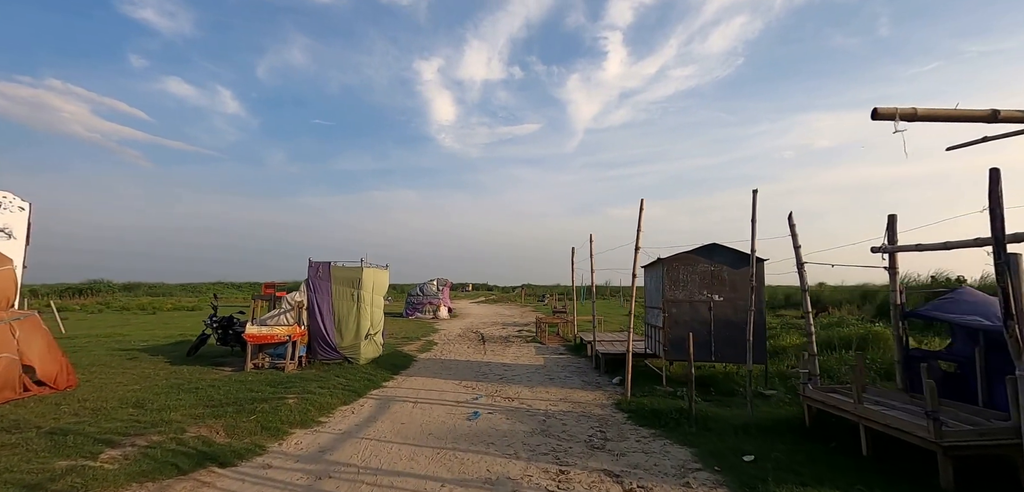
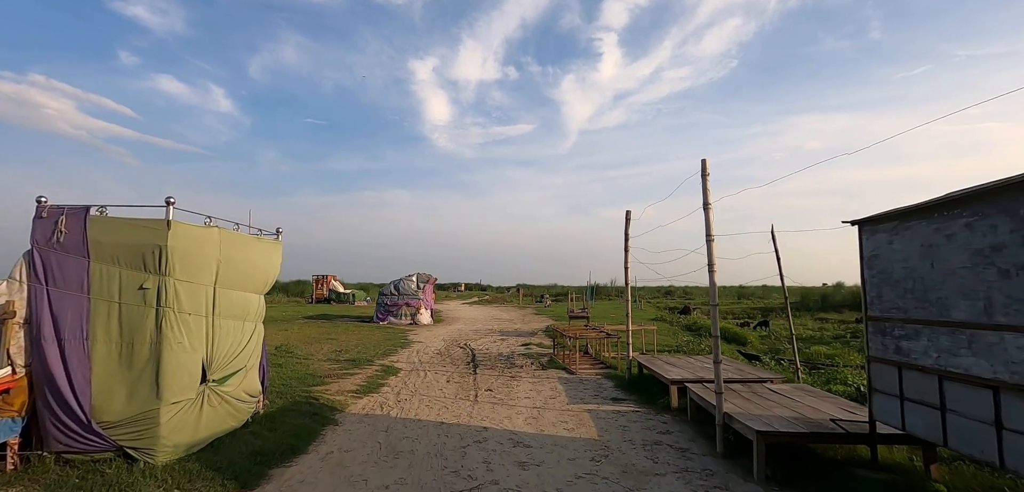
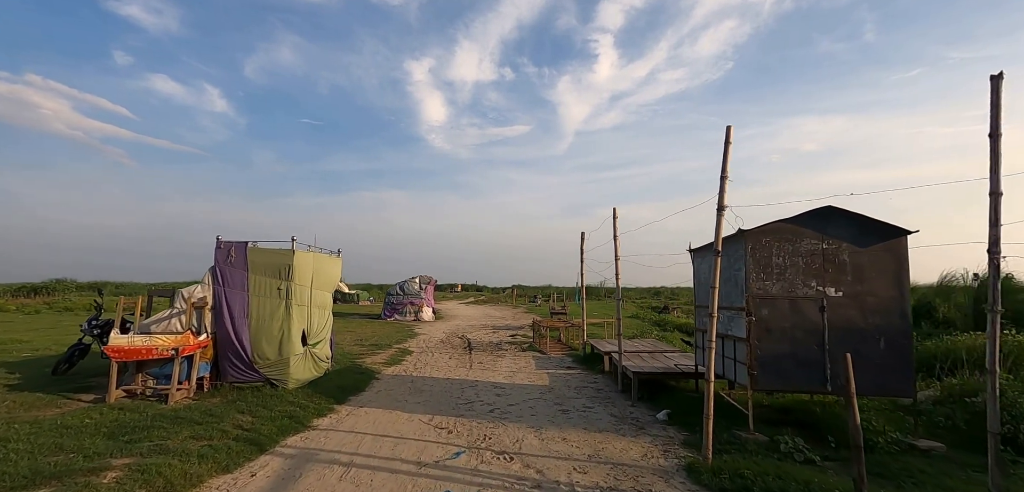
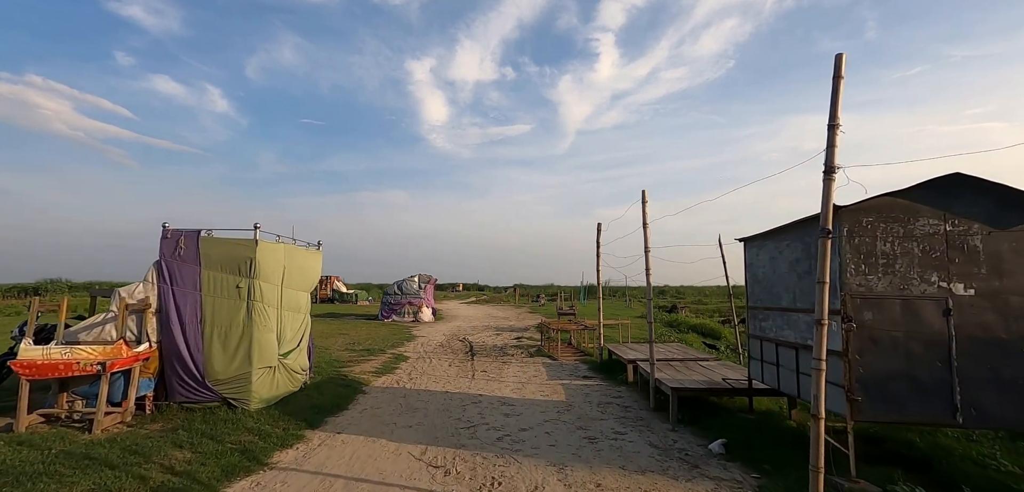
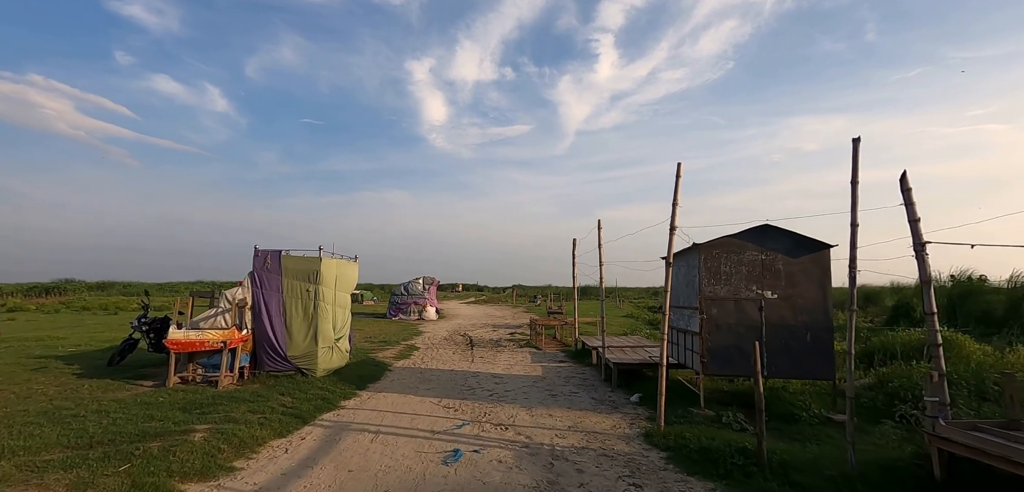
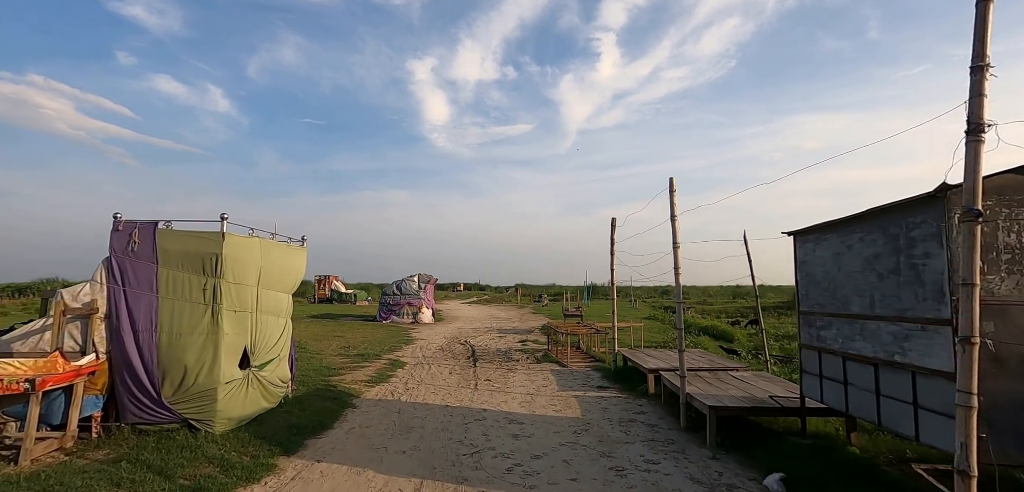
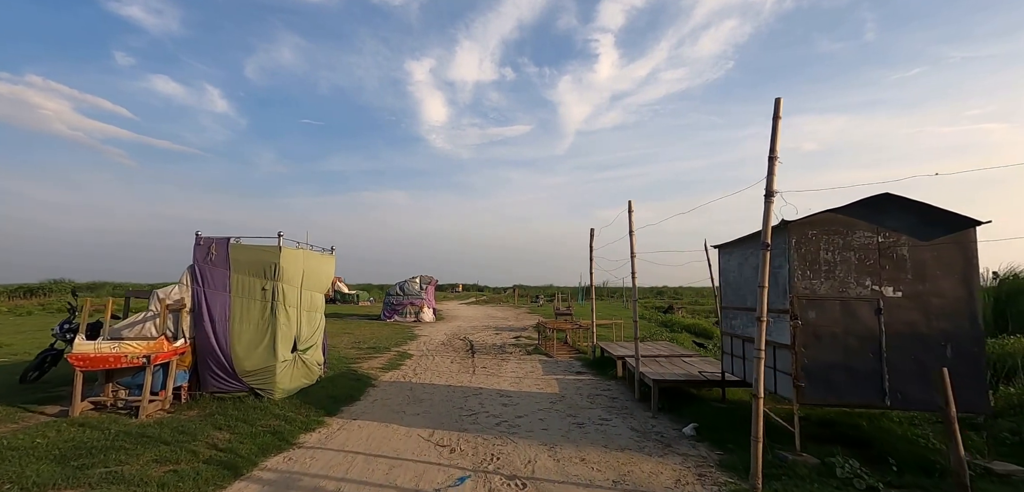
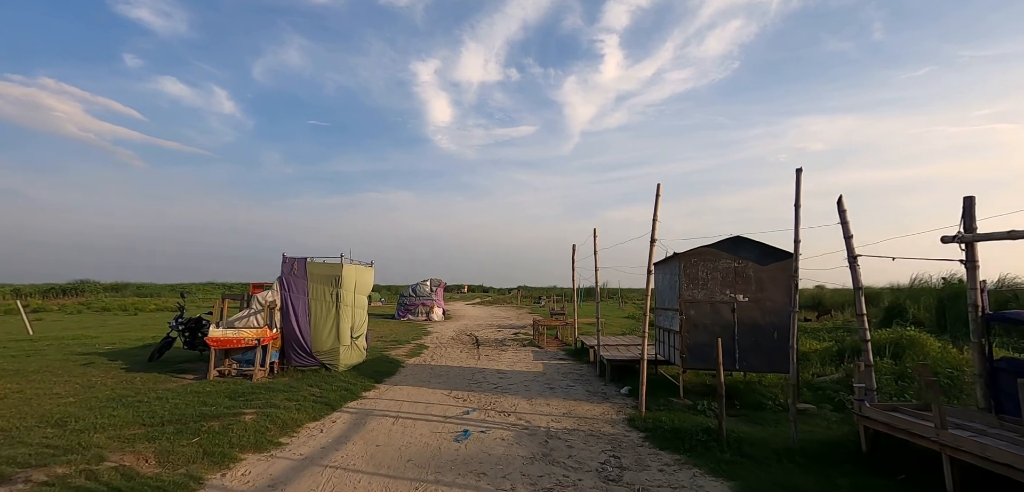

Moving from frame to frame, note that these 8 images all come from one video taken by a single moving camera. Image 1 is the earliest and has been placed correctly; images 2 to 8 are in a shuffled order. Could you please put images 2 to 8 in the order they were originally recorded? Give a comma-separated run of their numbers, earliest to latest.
8, 5, 3, 7, 4, 6, 2
